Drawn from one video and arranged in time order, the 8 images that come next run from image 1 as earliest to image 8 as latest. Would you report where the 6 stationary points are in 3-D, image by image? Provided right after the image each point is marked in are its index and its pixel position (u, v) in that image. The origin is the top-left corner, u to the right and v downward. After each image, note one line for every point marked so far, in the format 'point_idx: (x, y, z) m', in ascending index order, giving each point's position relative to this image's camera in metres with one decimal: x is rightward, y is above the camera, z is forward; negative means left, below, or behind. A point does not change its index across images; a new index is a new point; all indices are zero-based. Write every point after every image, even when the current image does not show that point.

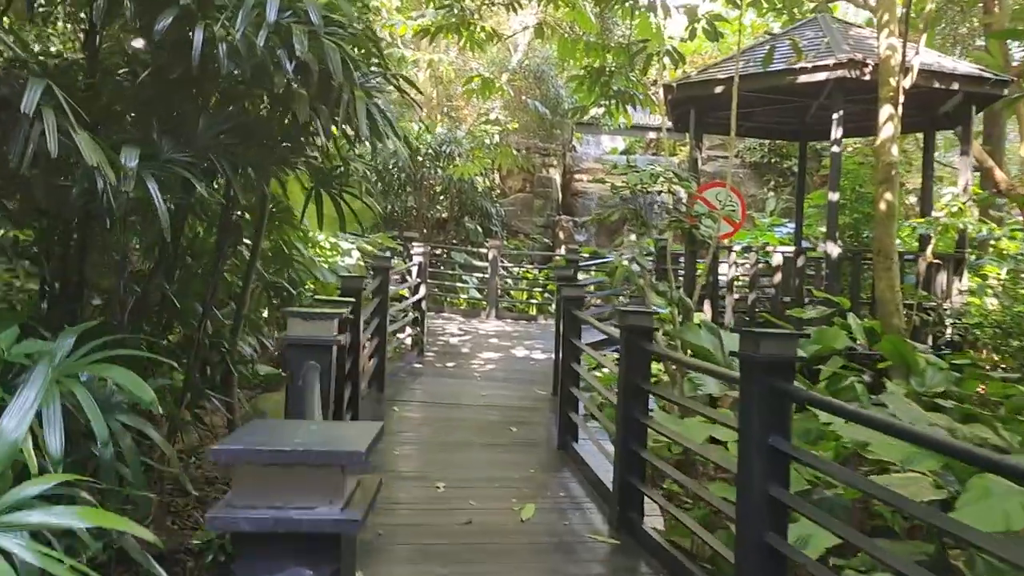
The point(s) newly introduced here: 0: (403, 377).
0: (-0.7, -0.6, +5.4) m
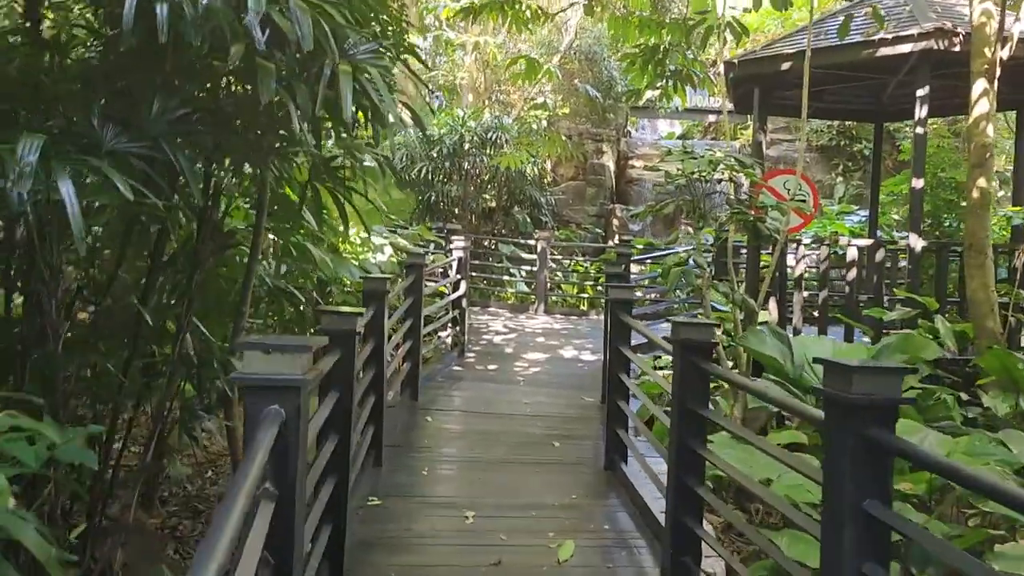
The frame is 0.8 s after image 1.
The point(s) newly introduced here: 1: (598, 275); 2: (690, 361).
0: (-0.4, -0.6, +5.0) m
1: (+0.9, +0.1, +8.1) m
2: (+0.6, -0.2, +2.6) m
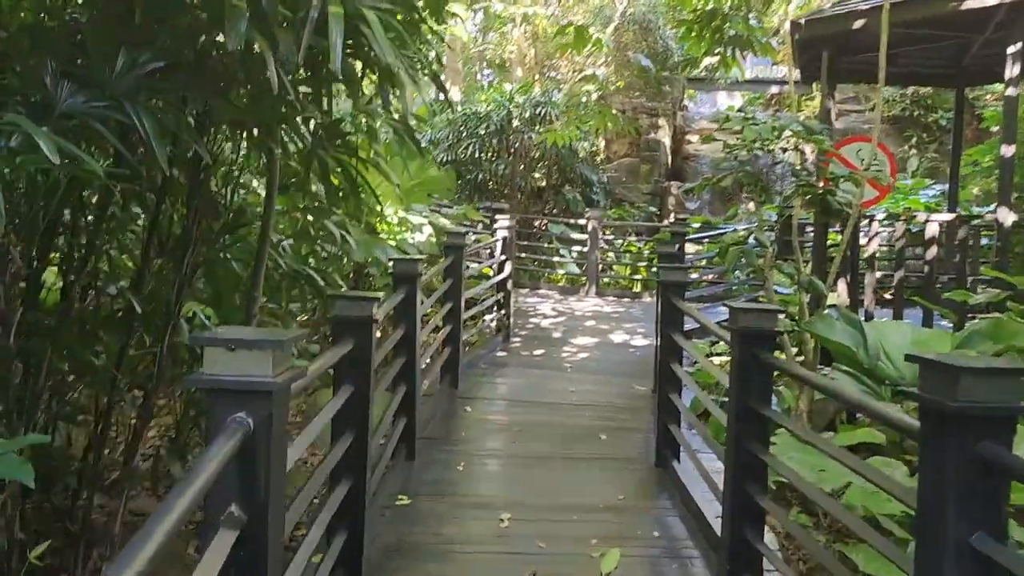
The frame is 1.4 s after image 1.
0: (-0.2, -0.5, +4.8) m
1: (+1.3, +0.3, +7.8) m
2: (+0.7, -0.2, +2.3) m
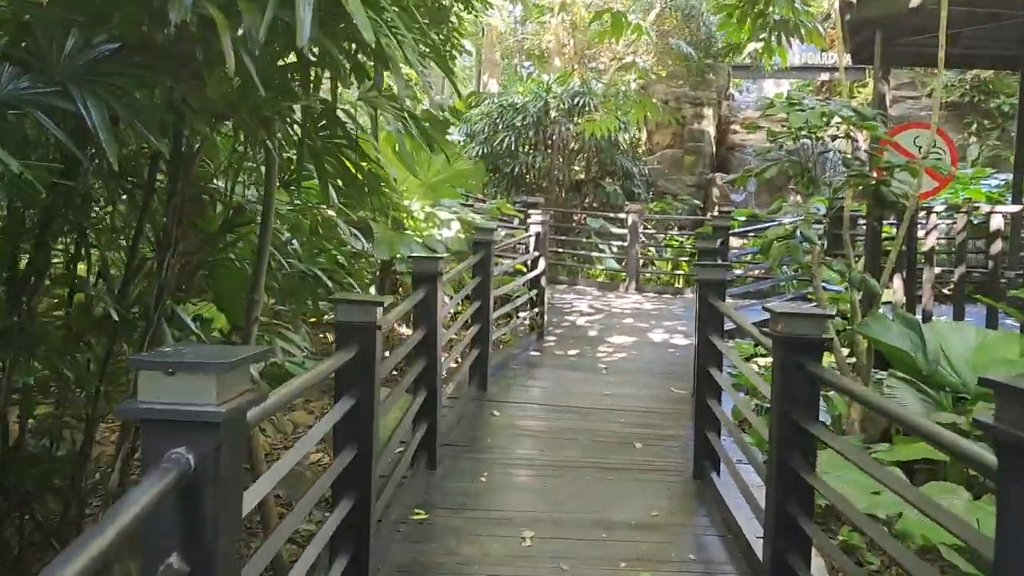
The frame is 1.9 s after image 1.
0: (0.0, -0.5, +4.6) m
1: (+1.7, +0.4, +7.5) m
2: (+0.7, -0.2, +2.0) m
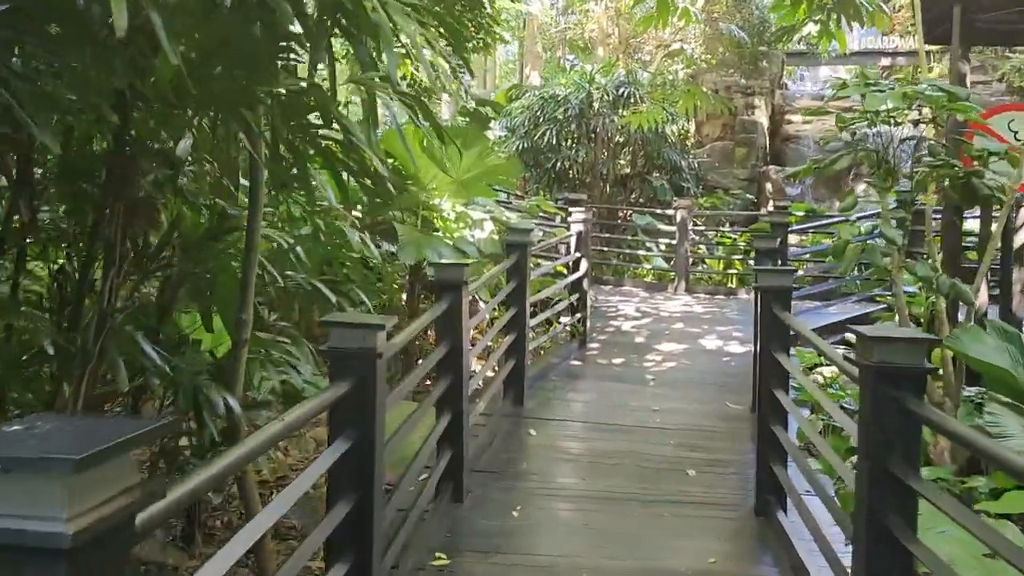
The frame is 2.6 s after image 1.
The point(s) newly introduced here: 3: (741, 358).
0: (+0.2, -0.5, +4.3) m
1: (+2.1, +0.4, +7.0) m
2: (+0.8, -0.2, +1.7) m
3: (+1.3, -0.4, +4.7) m
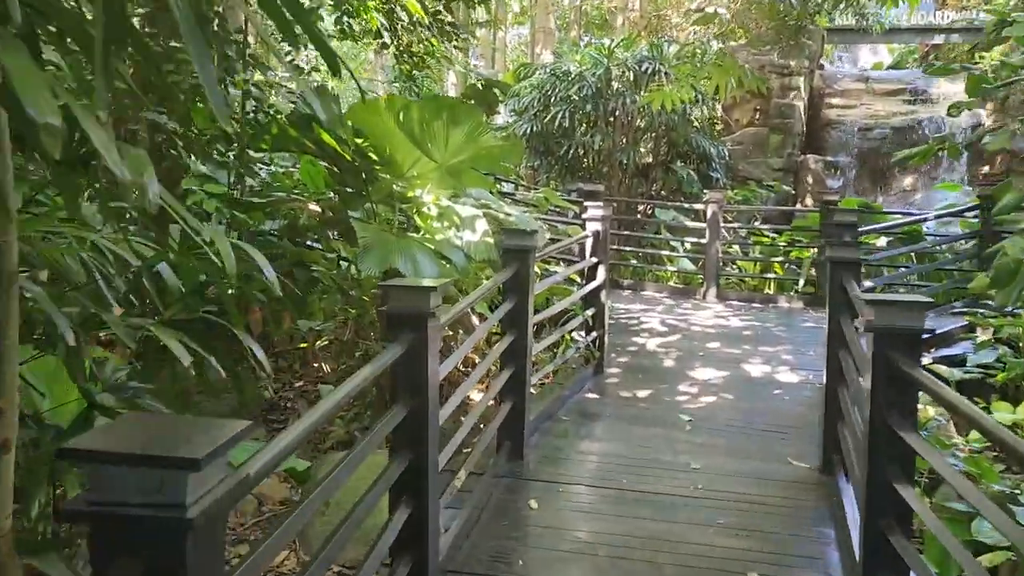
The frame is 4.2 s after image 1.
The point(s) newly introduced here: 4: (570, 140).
0: (+0.2, -0.6, +3.4) m
1: (+2.1, +0.3, +6.1) m
2: (+0.7, -0.3, +0.7) m
3: (+1.3, -0.5, +3.8) m
4: (+0.5, +1.3, +7.2) m
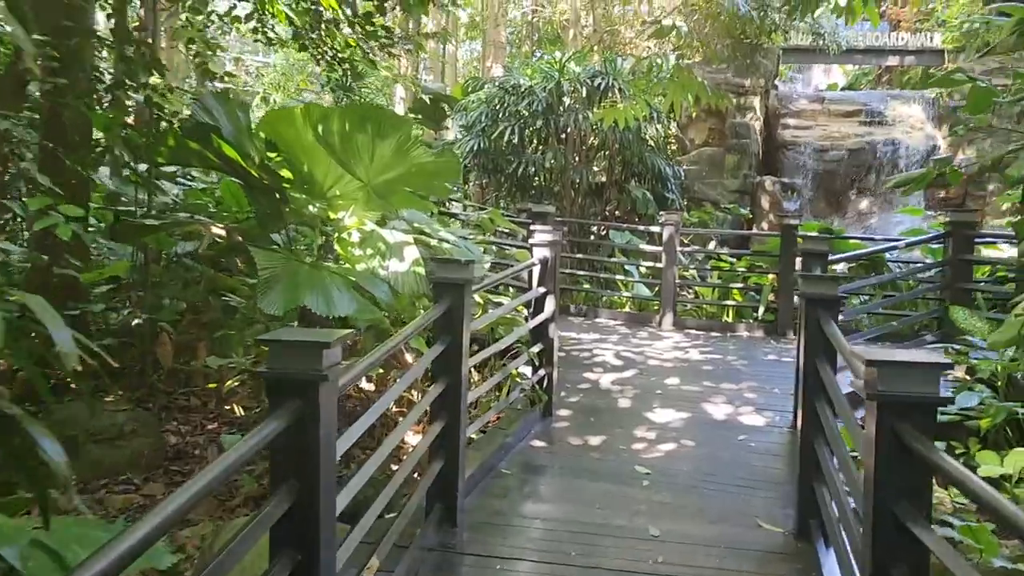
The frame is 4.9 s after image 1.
0: (0.0, -0.7, +3.0) m
1: (+1.7, +0.1, +5.8) m
2: (+0.6, -0.4, +0.4) m
3: (+1.1, -0.6, +3.4) m
4: (+0.1, +1.1, +6.8) m
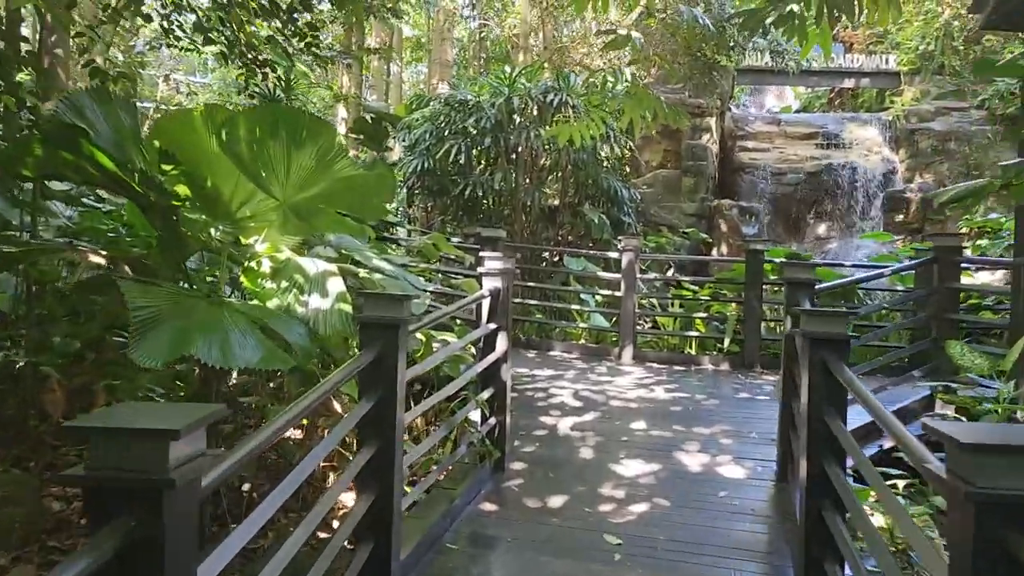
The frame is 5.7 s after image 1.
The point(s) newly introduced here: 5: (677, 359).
0: (-0.2, -0.8, +2.5) m
1: (+1.4, -0.1, +5.4) m
2: (+0.6, -0.4, -0.1) m
3: (+0.9, -0.8, +3.0) m
4: (-0.3, +0.9, +6.4) m
5: (+1.1, -0.5, +5.3) m
